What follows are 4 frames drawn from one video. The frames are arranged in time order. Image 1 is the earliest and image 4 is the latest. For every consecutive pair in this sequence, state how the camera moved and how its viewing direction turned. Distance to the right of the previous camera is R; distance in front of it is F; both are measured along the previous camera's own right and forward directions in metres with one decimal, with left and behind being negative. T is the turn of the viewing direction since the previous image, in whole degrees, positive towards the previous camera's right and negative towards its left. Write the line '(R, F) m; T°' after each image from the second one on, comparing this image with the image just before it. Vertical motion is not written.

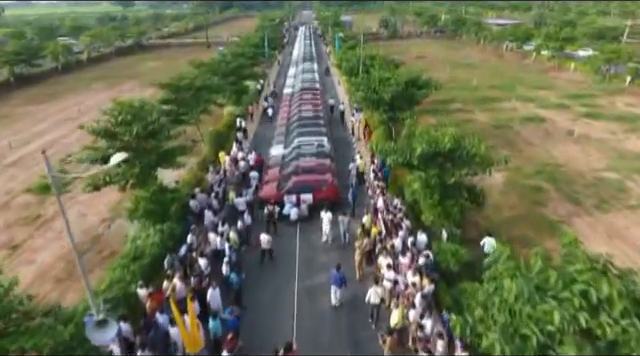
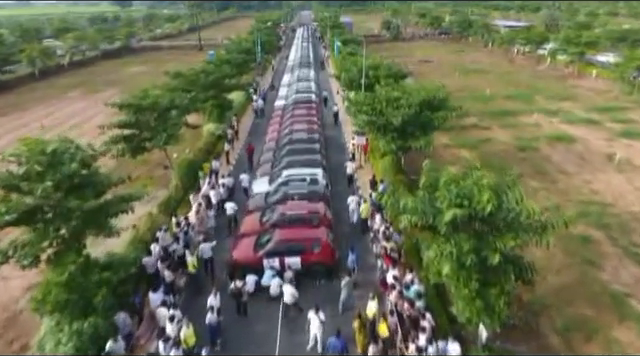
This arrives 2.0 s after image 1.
(+0.3, +5.2) m; 0°
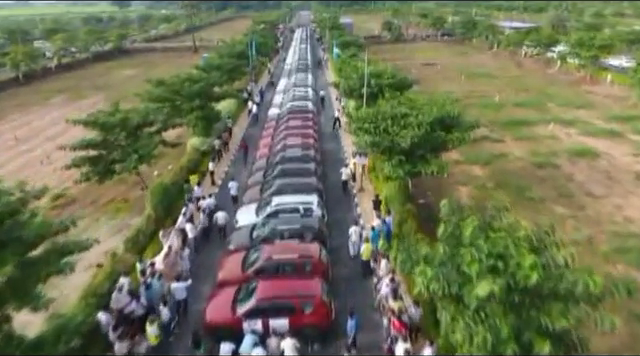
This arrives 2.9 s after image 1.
(+0.2, +3.1) m; 0°
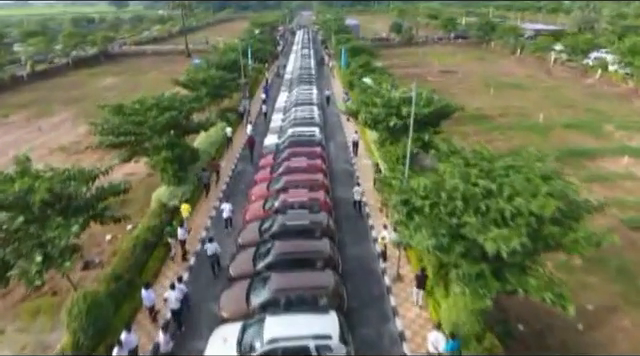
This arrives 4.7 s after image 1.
(-0.5, +7.7) m; 0°
